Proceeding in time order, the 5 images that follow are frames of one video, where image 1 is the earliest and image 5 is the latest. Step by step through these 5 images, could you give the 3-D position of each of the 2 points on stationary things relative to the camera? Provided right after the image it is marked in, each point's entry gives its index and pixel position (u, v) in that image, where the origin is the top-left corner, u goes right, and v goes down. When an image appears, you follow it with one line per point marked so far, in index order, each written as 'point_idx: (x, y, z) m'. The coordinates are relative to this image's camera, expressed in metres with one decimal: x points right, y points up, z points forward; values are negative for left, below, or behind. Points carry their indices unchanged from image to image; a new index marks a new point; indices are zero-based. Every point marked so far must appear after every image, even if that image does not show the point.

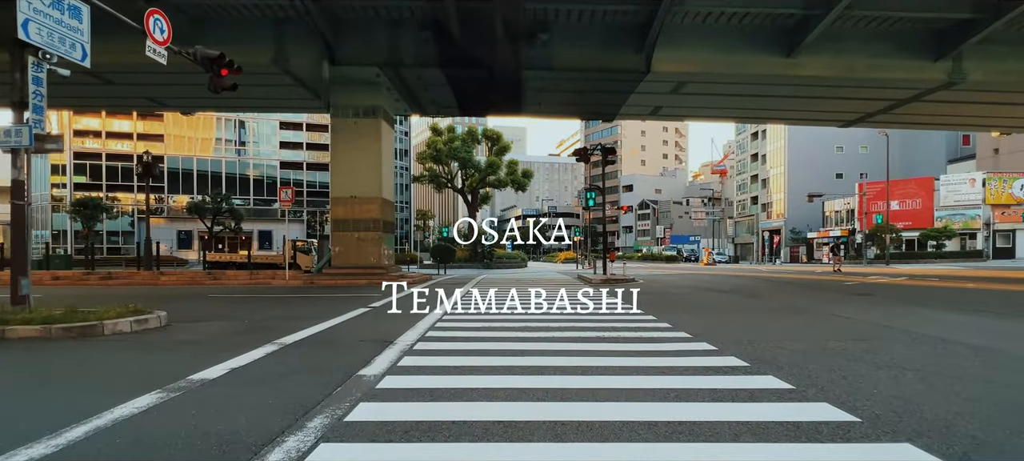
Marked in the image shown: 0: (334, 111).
0: (-6.7, +4.4, +19.8) m
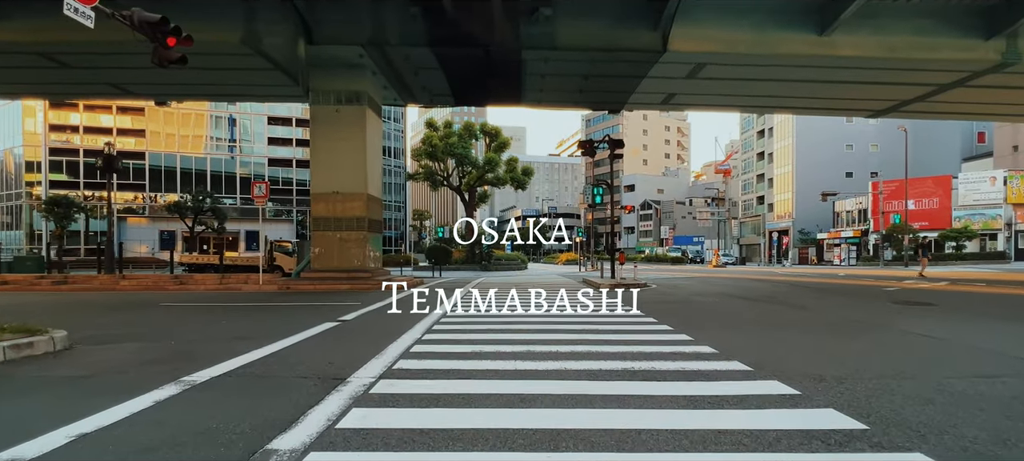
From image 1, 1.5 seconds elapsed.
0: (-6.7, +4.5, +17.9) m
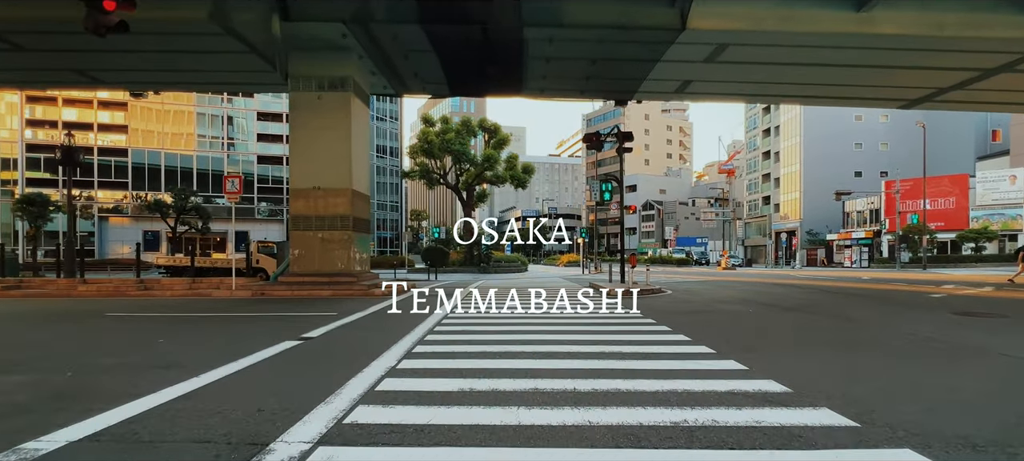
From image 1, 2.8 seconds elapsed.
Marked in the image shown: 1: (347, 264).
0: (-6.7, +4.5, +16.3) m
1: (-5.0, -1.0, +16.0) m
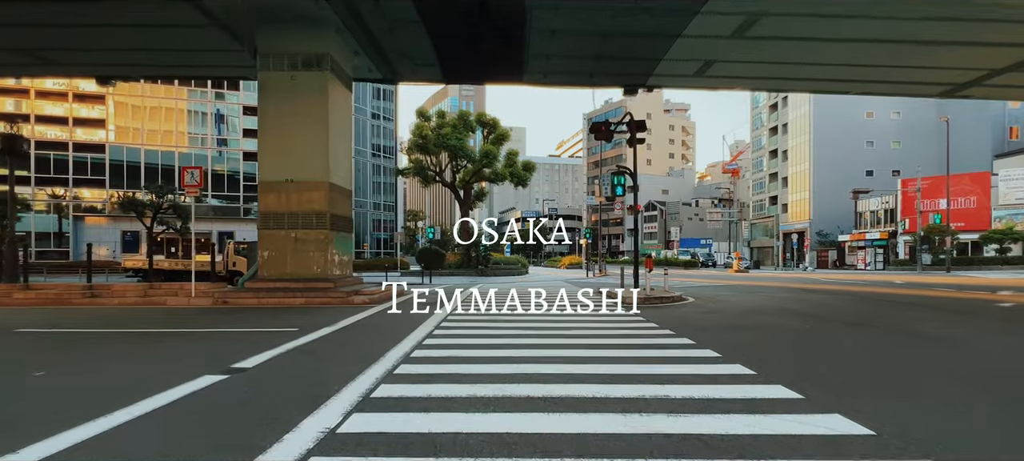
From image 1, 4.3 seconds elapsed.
0: (-6.7, +4.5, +14.3) m
1: (-5.0, -1.0, +14.1) m
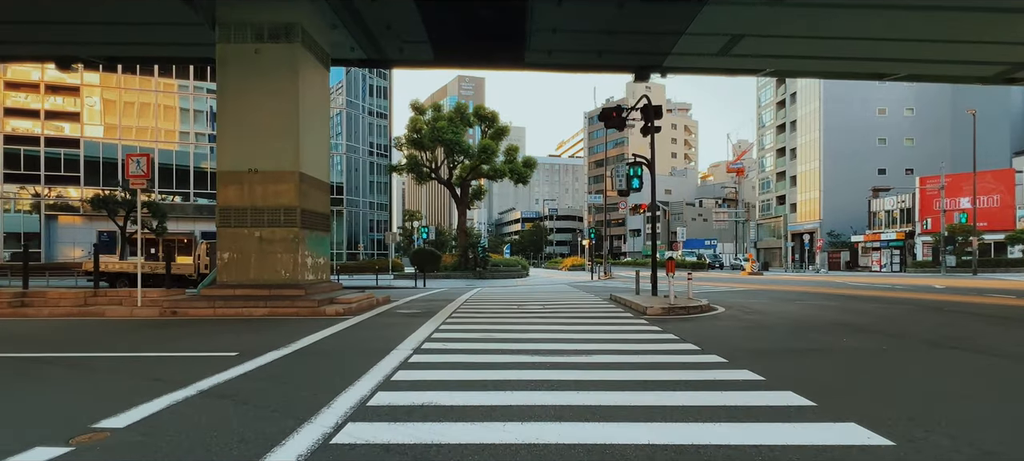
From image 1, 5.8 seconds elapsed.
0: (-6.7, +4.5, +12.4) m
1: (-5.0, -0.9, +12.1) m
